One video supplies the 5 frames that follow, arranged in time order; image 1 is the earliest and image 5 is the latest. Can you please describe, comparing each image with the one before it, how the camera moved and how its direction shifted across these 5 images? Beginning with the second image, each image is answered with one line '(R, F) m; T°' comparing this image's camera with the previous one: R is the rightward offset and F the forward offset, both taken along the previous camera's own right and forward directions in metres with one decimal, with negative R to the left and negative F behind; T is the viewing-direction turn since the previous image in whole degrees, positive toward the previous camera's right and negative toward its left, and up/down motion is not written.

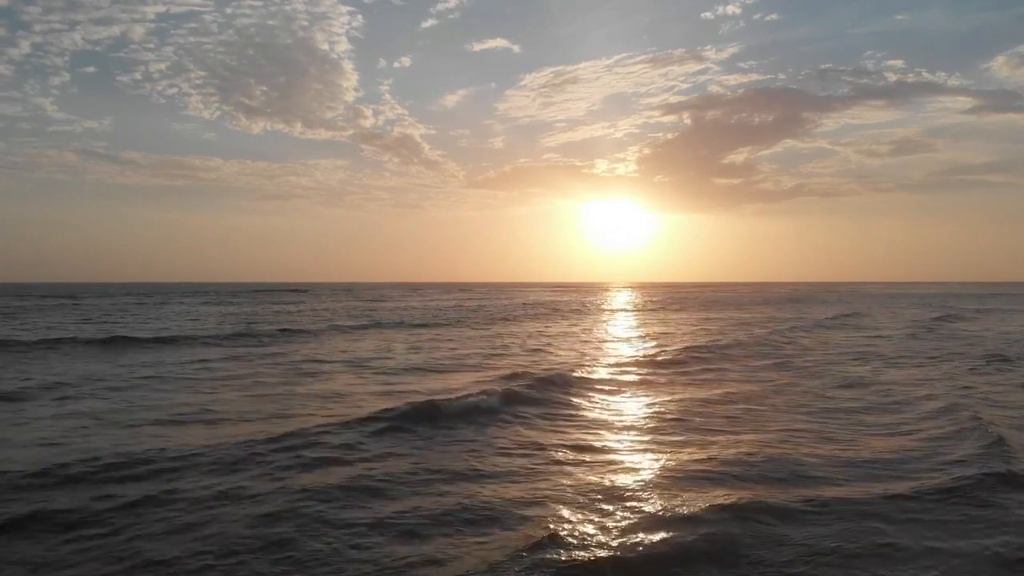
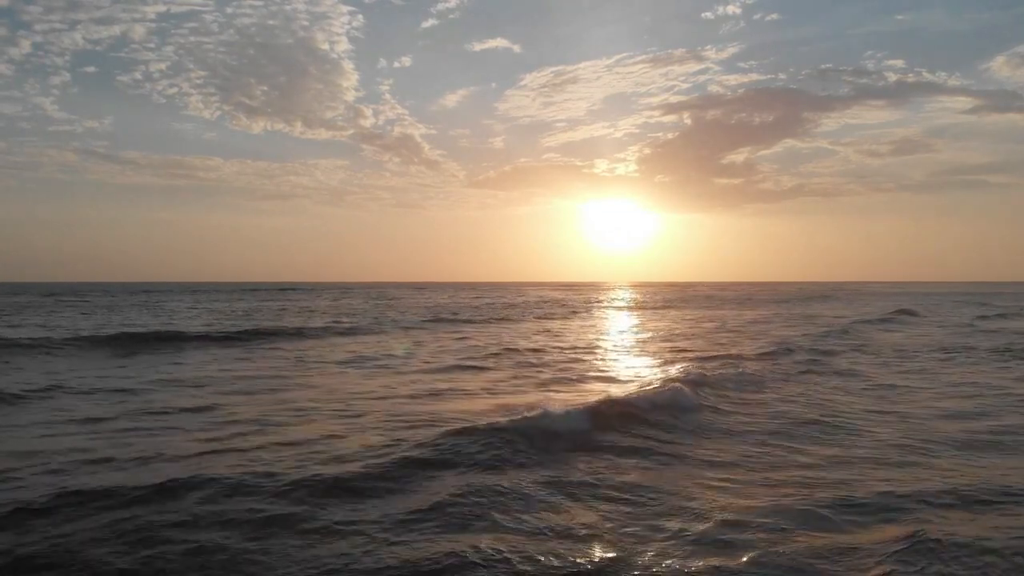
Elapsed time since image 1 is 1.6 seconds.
(-1.0, -0.2) m; 0°
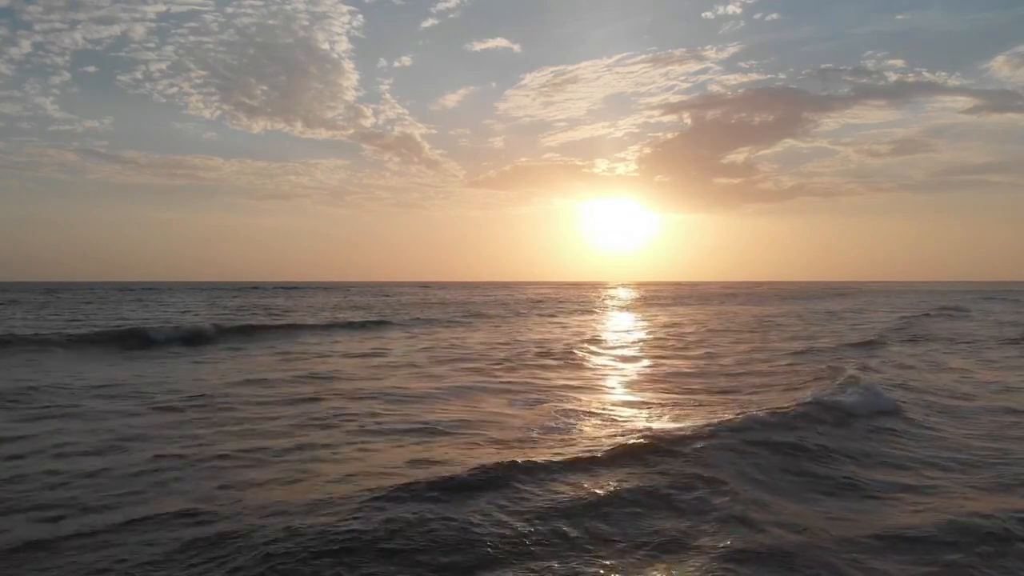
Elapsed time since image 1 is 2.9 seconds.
(-0.4, +0.9) m; 0°
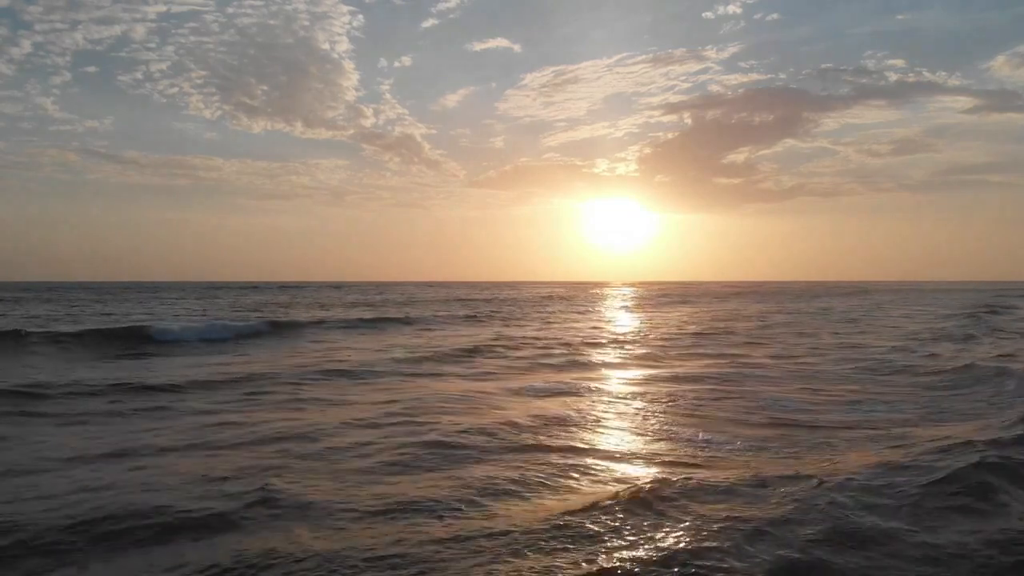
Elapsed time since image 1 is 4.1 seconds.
(-0.7, +0.2) m; 0°
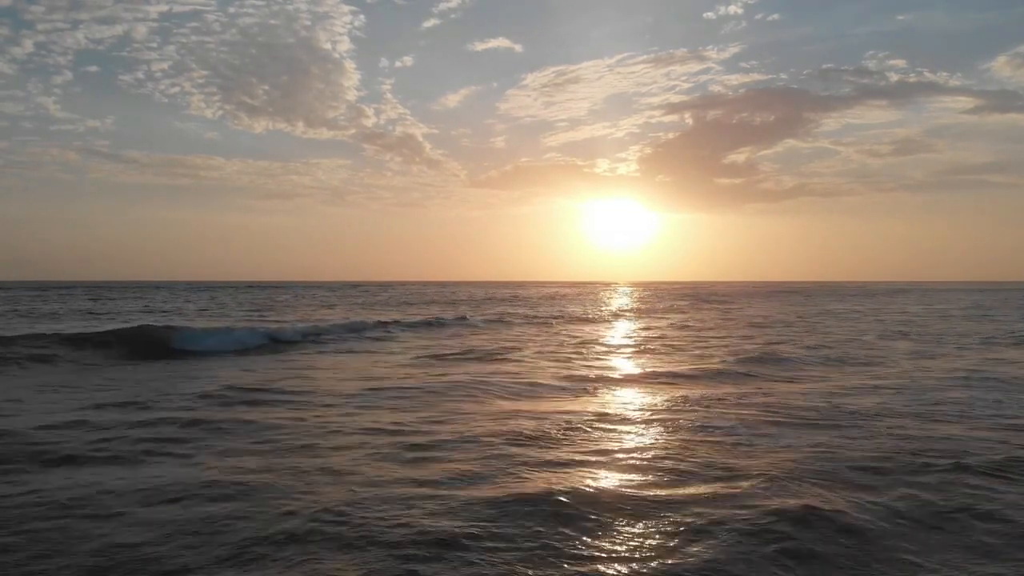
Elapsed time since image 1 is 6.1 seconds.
(-1.8, +0.9) m; 0°
